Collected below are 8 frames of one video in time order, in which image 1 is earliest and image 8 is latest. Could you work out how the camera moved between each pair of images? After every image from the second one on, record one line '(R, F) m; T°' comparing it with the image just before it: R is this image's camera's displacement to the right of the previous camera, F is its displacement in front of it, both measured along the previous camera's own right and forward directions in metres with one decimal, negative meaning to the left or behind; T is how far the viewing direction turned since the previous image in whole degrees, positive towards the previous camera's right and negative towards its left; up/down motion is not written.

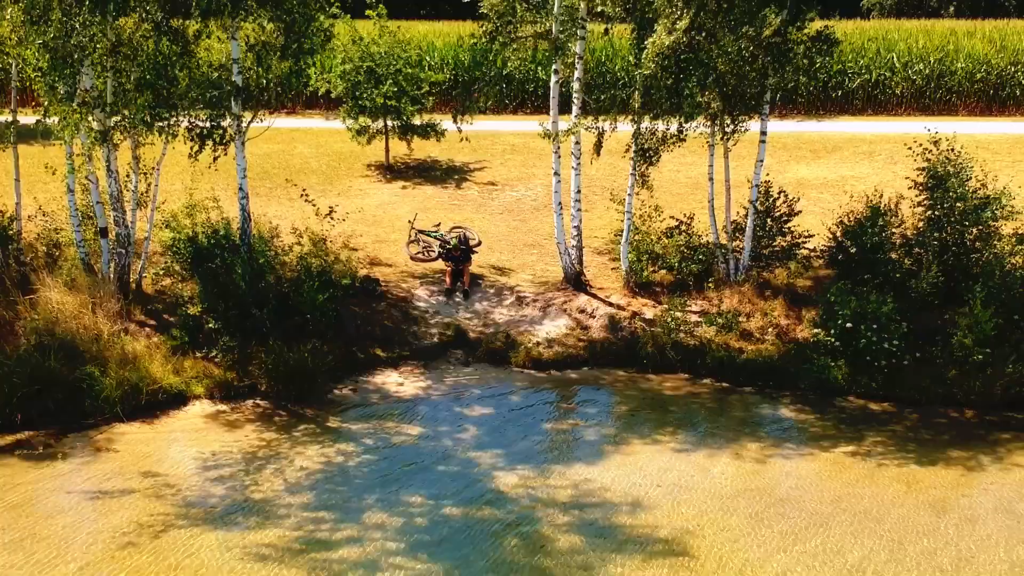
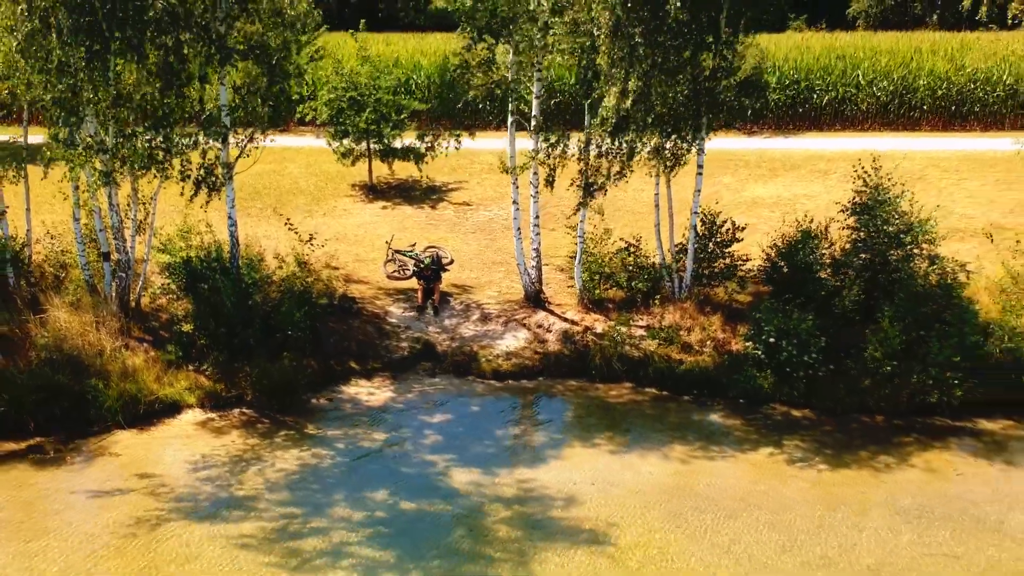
(+0.6, -1.3) m; 0°
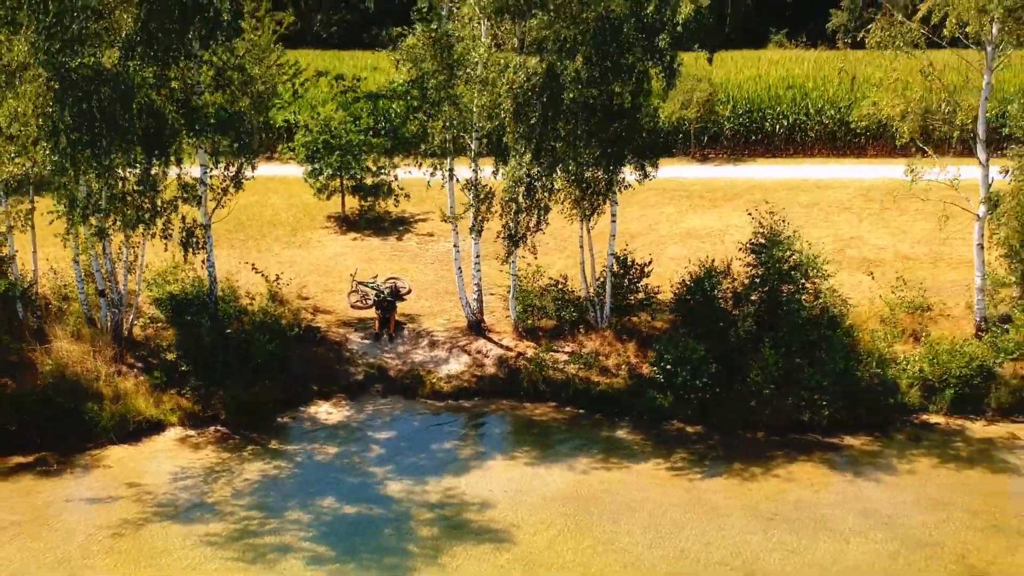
(+1.1, -2.1) m; 0°
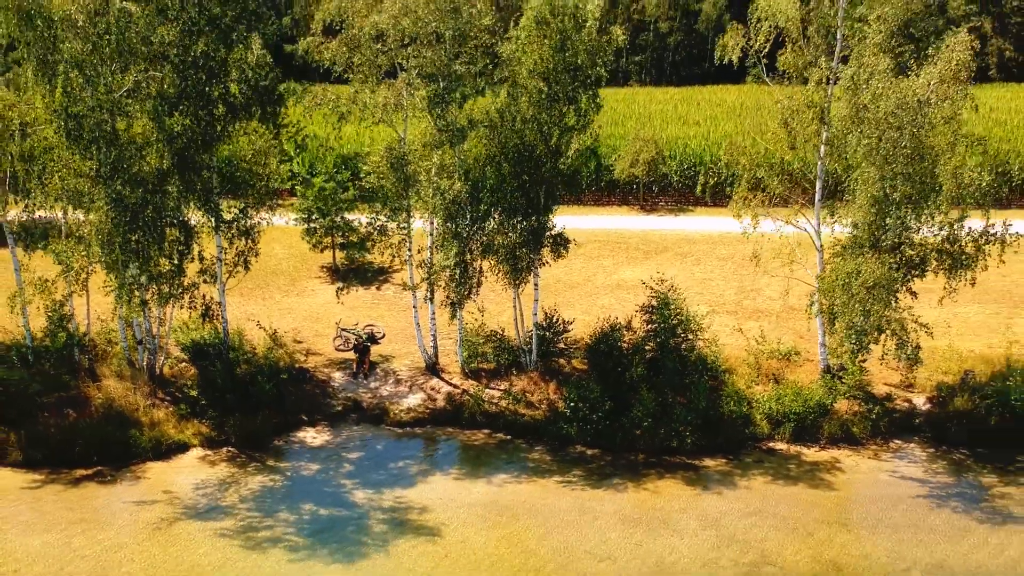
(+1.4, -4.5) m; -1°
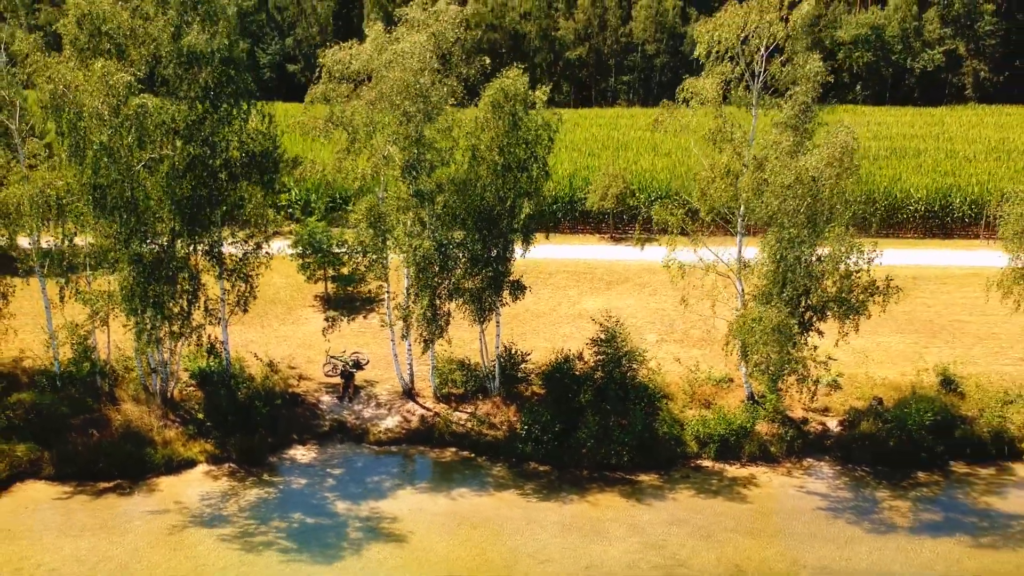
(+1.0, -3.0) m; 0°
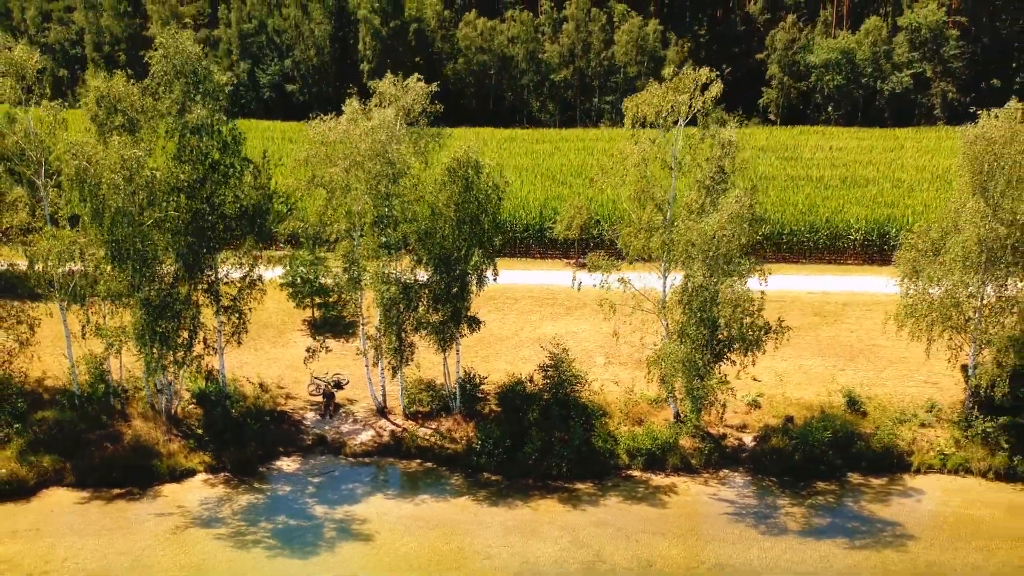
(+1.3, -3.6) m; 0°
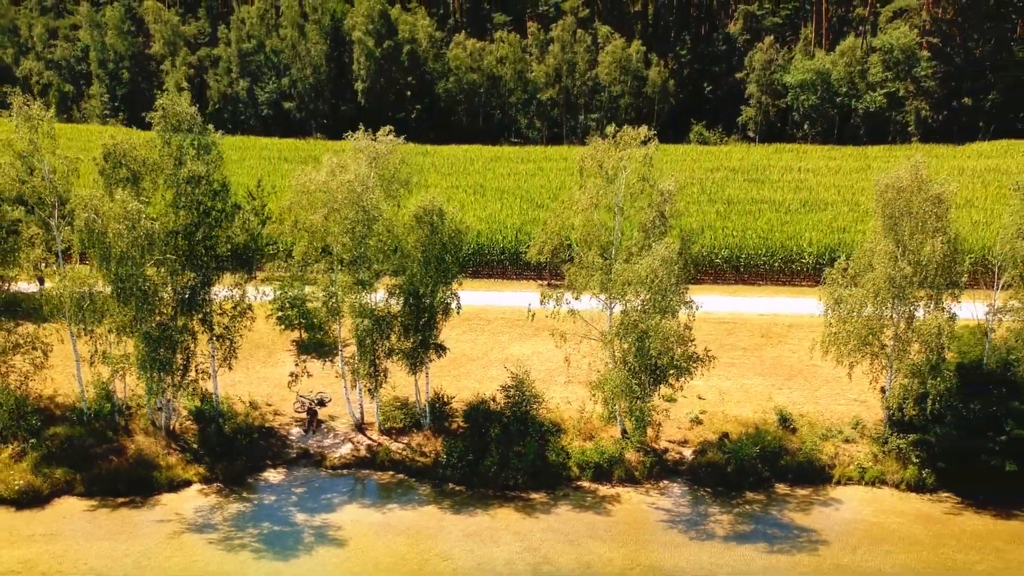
(+1.3, -3.0) m; 0°
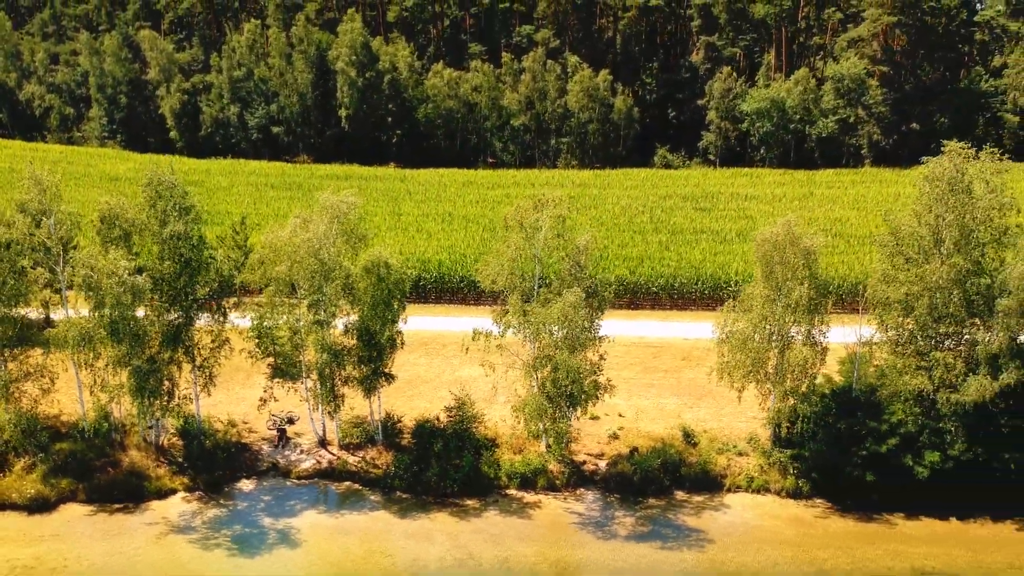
(+2.2, -5.0) m; 0°
